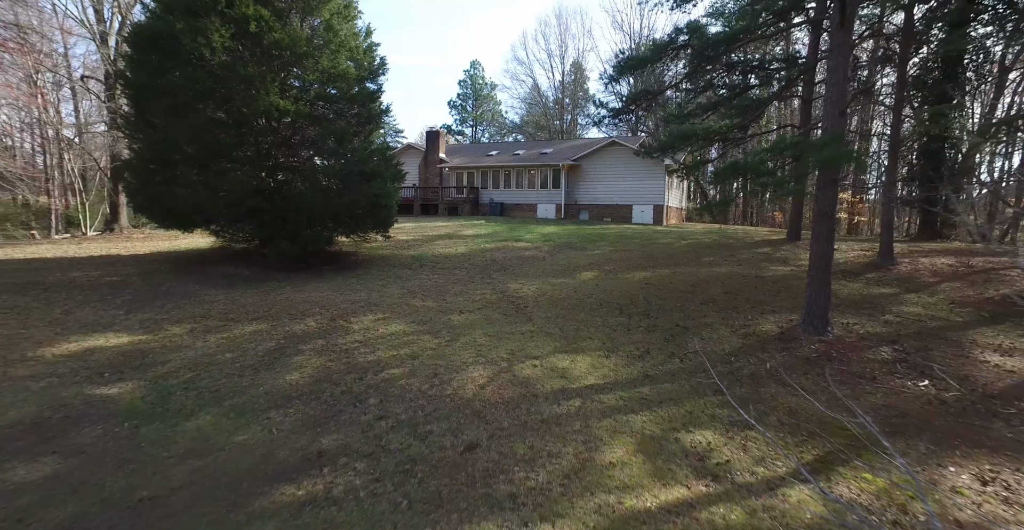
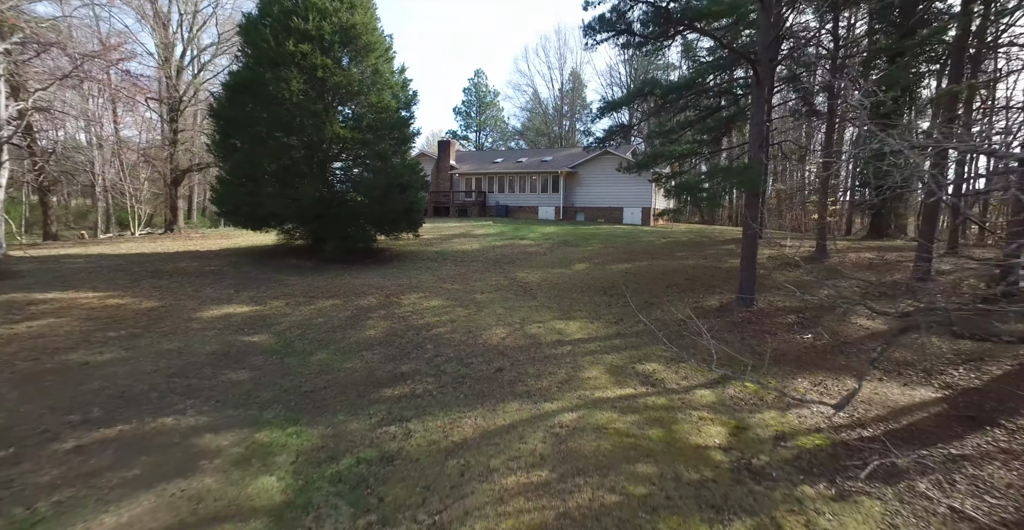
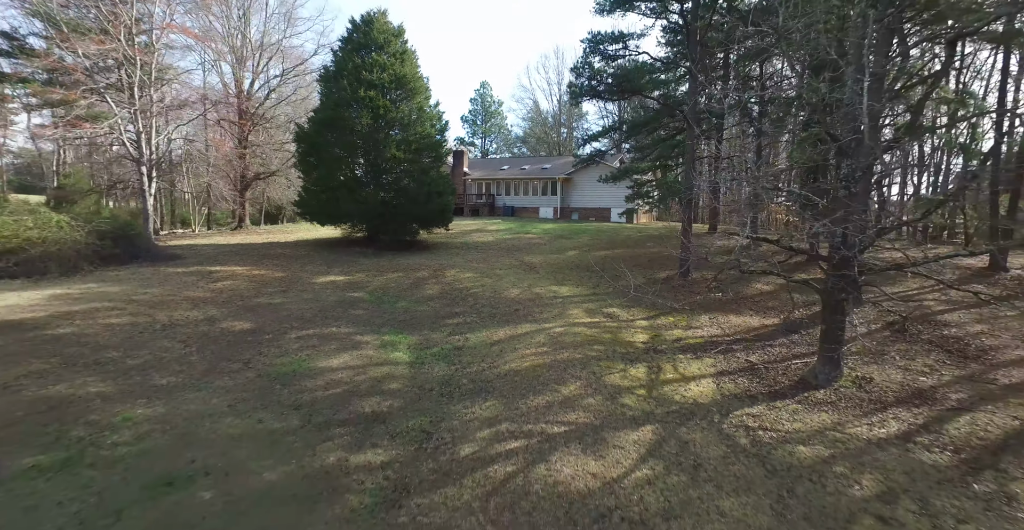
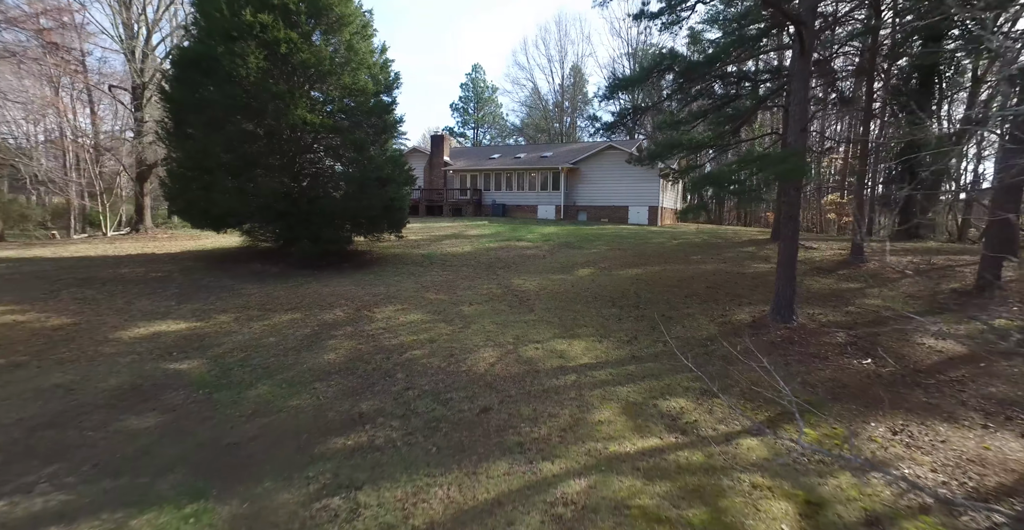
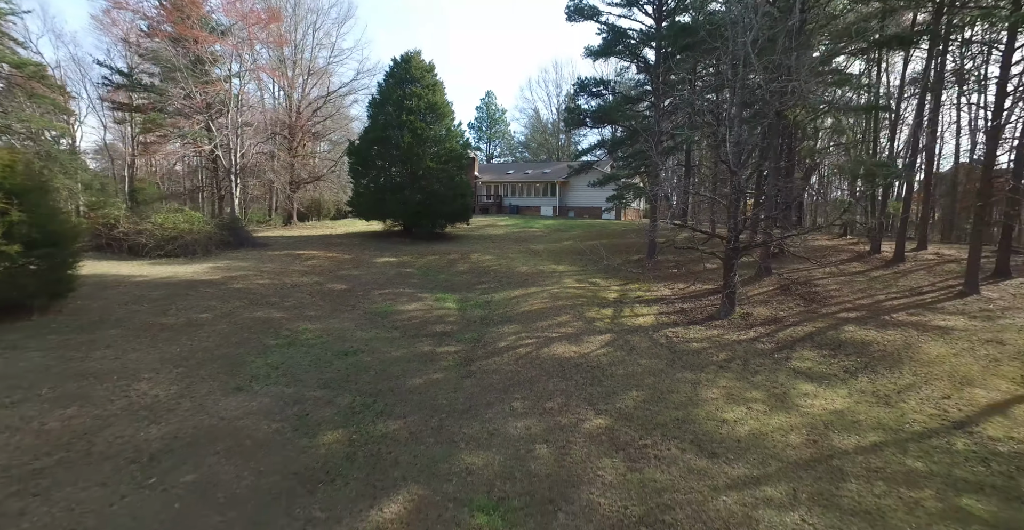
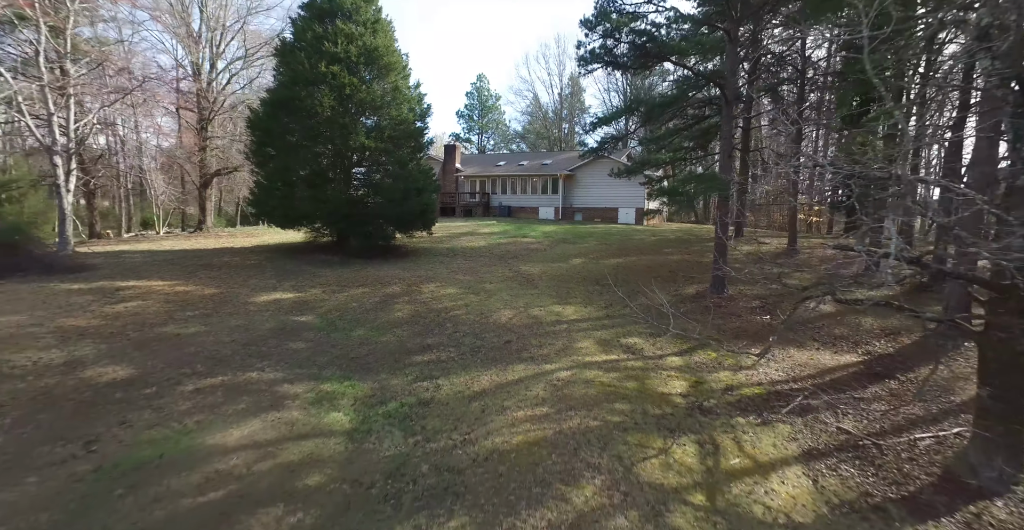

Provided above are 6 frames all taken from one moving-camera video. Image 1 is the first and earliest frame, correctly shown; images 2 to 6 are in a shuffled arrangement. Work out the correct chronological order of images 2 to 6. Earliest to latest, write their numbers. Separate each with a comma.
4, 2, 6, 3, 5
